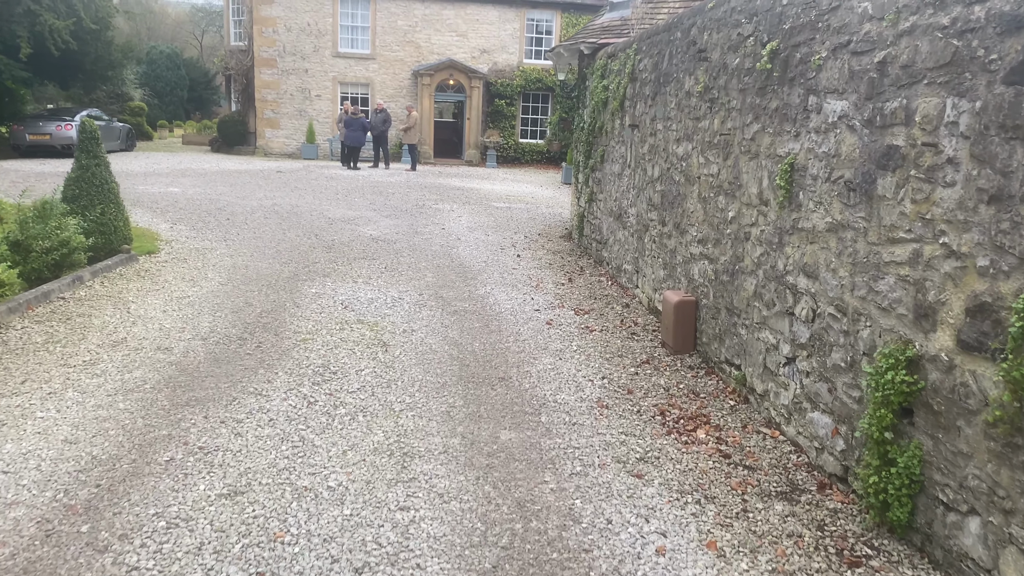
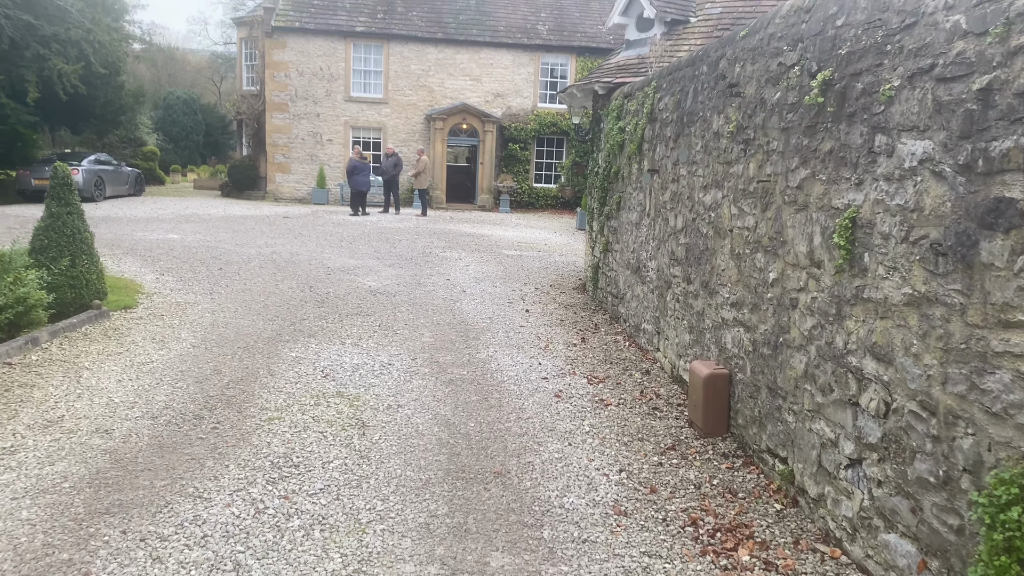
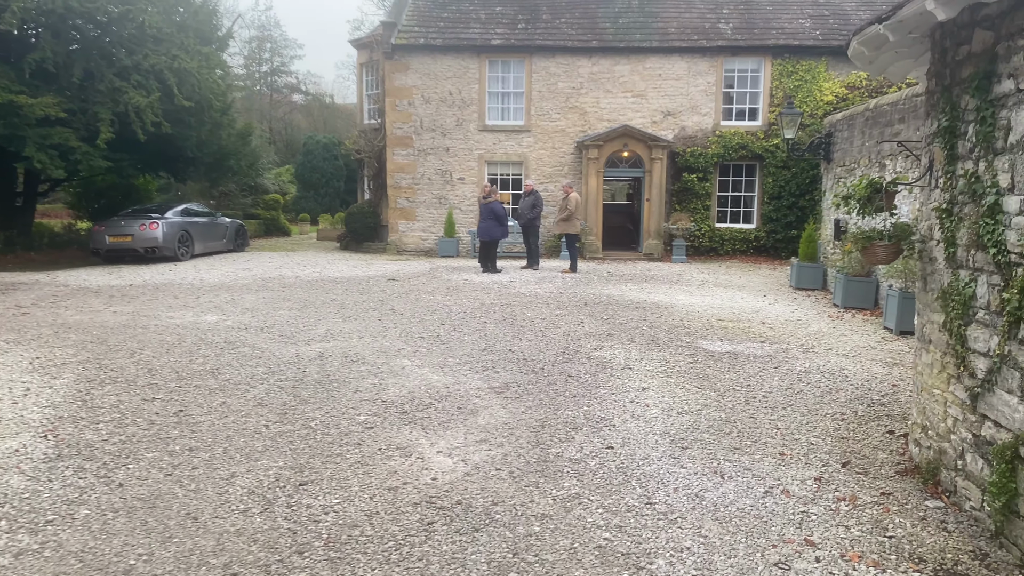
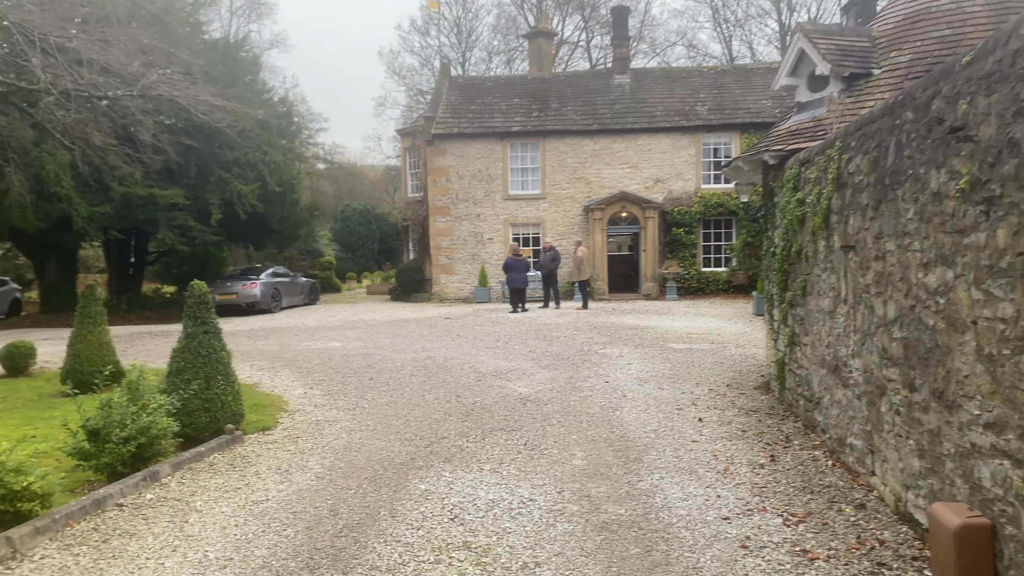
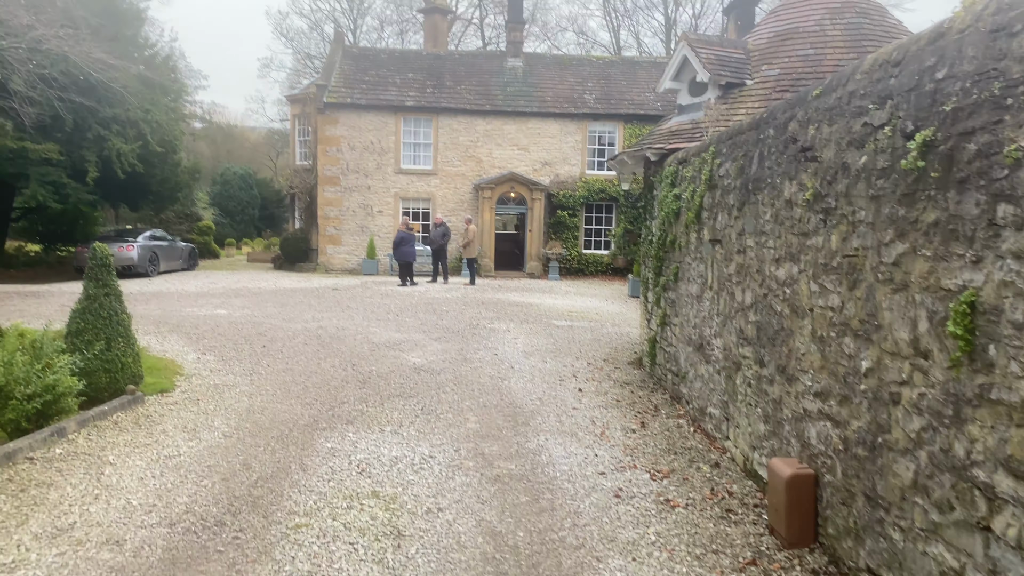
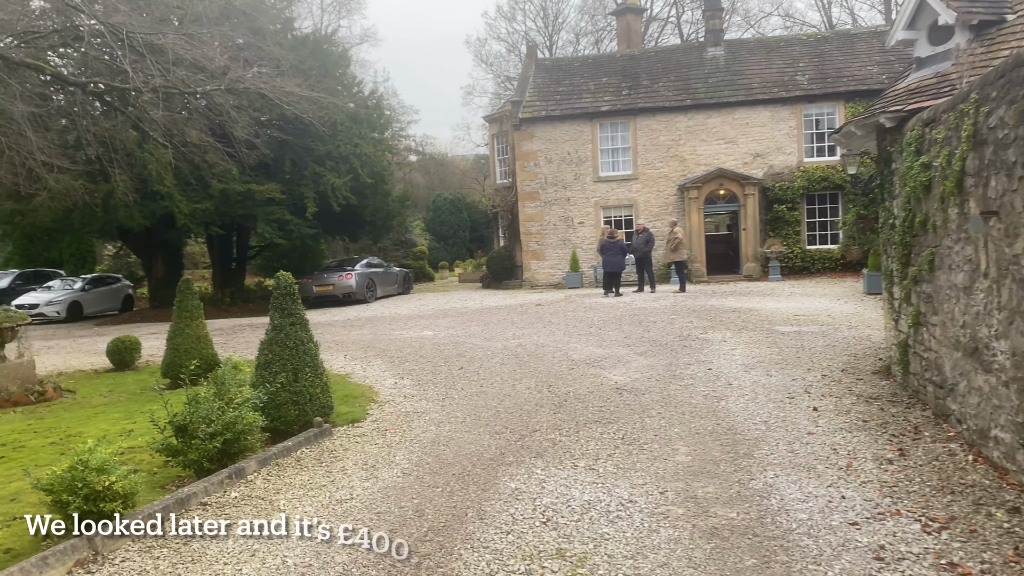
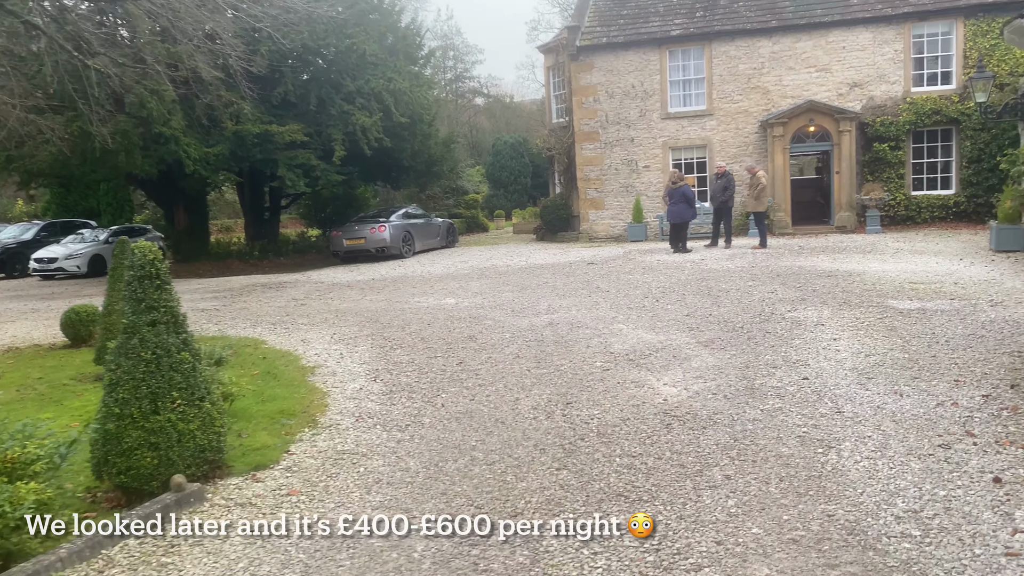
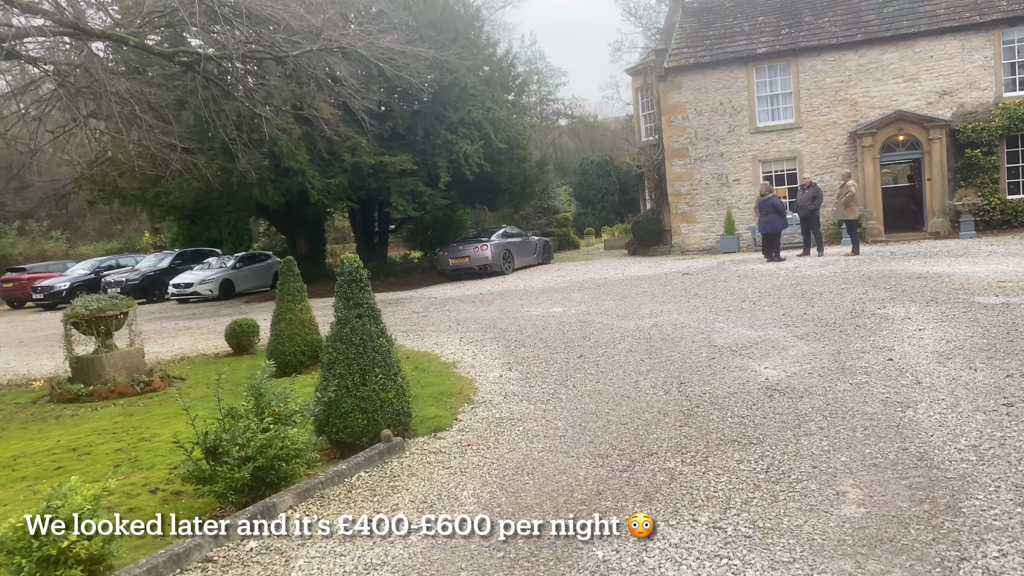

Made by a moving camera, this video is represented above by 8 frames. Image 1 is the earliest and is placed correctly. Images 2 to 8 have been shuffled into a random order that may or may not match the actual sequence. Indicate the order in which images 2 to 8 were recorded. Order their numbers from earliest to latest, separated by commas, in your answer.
2, 5, 4, 6, 8, 7, 3
